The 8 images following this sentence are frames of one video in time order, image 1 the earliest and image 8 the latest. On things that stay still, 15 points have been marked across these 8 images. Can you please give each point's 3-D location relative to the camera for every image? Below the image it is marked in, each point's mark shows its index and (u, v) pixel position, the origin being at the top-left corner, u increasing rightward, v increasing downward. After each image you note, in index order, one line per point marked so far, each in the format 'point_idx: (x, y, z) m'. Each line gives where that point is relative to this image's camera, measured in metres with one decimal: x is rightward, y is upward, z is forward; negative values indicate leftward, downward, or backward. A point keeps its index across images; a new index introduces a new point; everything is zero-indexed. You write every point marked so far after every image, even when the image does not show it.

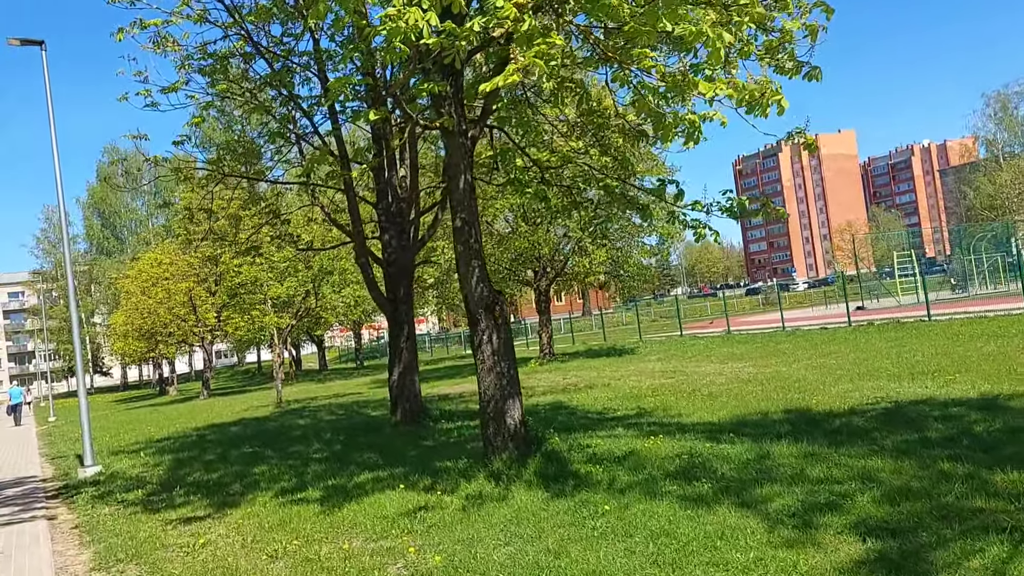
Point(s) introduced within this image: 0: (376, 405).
0: (-2.7, -2.4, +17.5) m
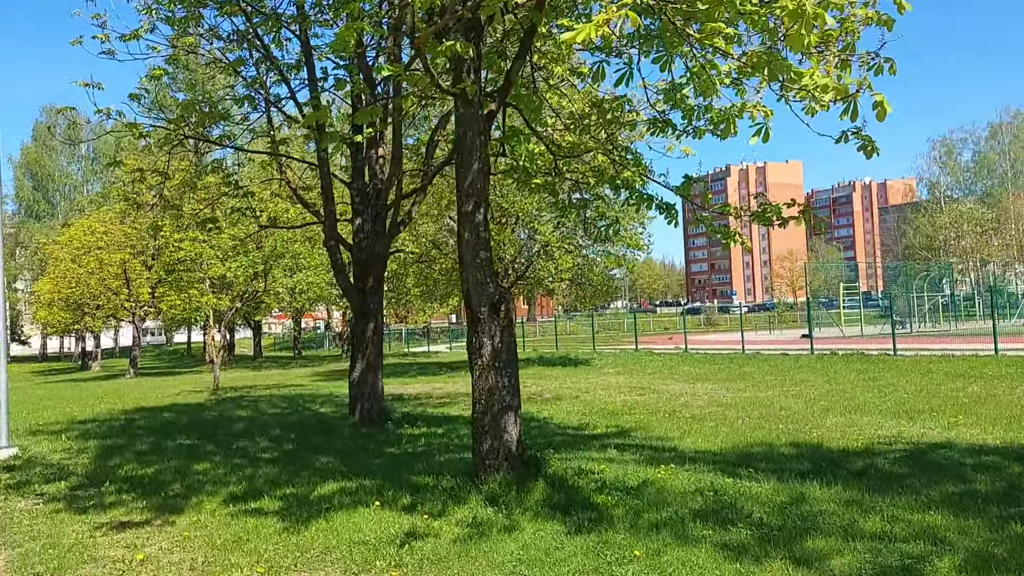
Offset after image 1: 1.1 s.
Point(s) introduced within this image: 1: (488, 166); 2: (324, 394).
0: (-3.5, -2.2, +16.4) m
1: (-0.2, +0.9, +6.5) m
2: (-4.1, -2.3, +19.3) m
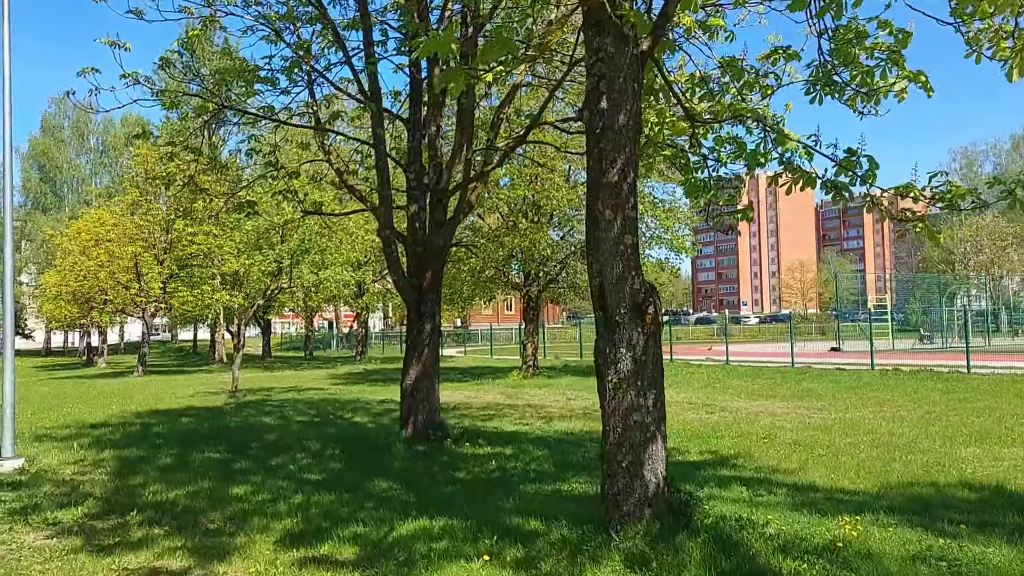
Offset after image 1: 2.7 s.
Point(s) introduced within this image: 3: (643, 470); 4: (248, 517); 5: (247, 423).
0: (-2.6, -2.1, +15.0) m
1: (+0.7, +0.9, +5.1) m
2: (-3.3, -2.3, +17.9) m
3: (+0.8, -1.1, +5.1) m
4: (-2.0, -1.7, +6.6) m
5: (-4.1, -2.1, +13.5) m
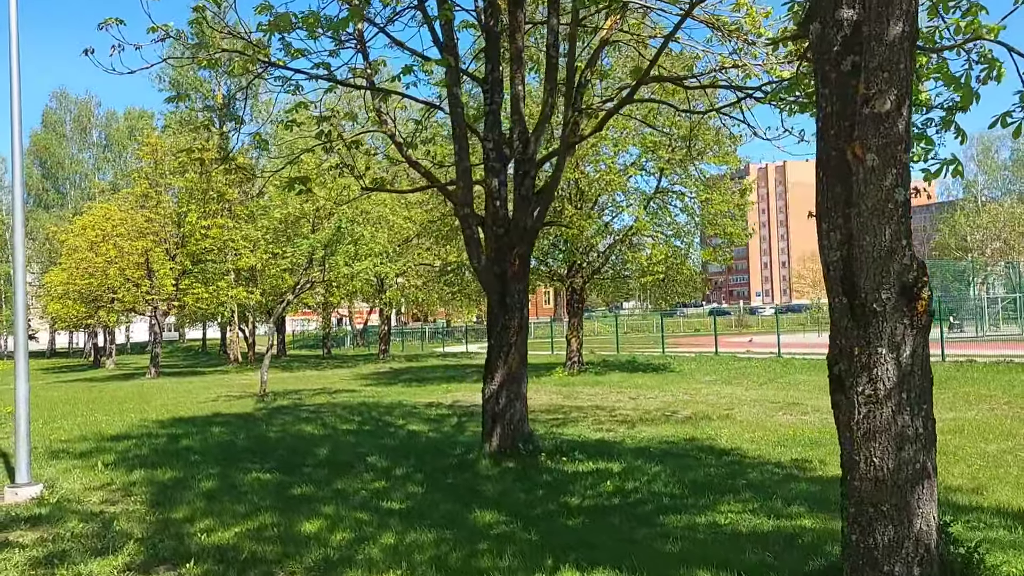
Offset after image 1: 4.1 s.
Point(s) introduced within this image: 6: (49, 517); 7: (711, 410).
0: (-1.6, -2.0, +13.6) m
1: (+1.6, +1.0, +3.6) m
2: (-2.3, -2.2, +16.5) m
3: (+1.7, -1.0, +3.7) m
4: (-1.1, -1.7, +5.2) m
5: (-3.1, -2.0, +12.1) m
6: (-3.7, -1.8, +6.9) m
7: (+2.9, -1.8, +12.6) m
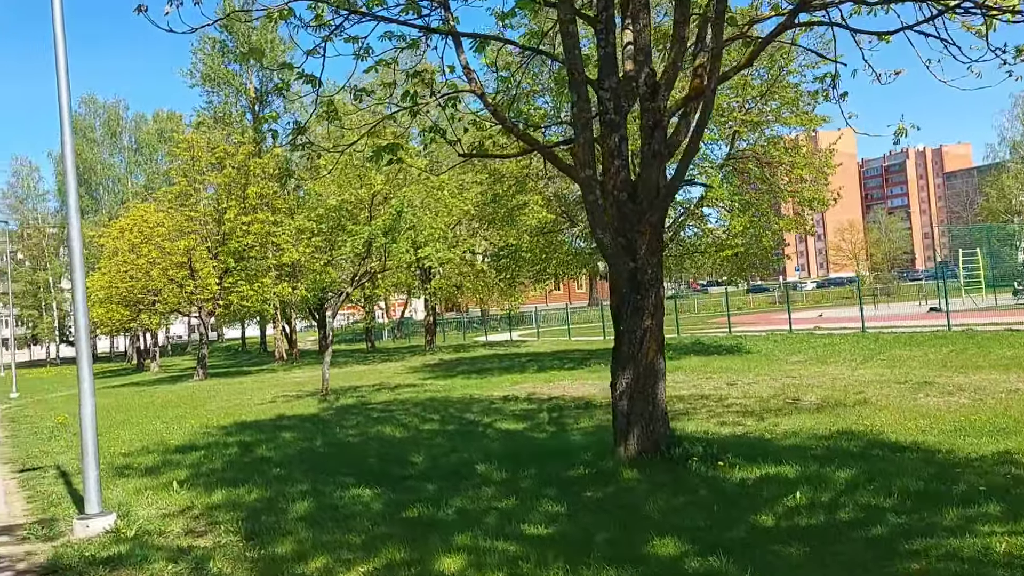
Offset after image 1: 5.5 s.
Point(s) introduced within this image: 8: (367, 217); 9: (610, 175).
0: (-0.3, -1.8, +12.4) m
1: (+2.5, +1.2, +2.3) m
2: (-0.8, -1.9, +15.3) m
3: (+2.7, -0.8, +2.4) m
4: (0.0, -1.5, +4.0) m
5: (-1.8, -1.9, +11.0) m
6: (-2.5, -1.8, +5.8) m
7: (+4.2, -1.4, +11.2) m
8: (-3.0, +1.5, +18.4) m
9: (+0.8, +0.9, +7.3) m
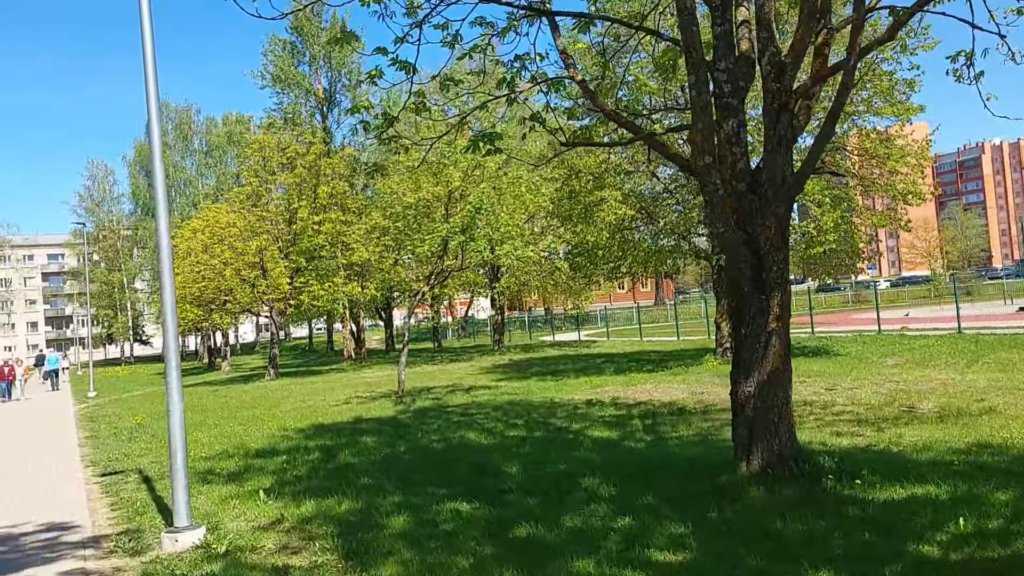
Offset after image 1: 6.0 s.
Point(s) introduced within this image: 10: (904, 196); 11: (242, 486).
0: (+0.9, -1.8, +11.8) m
1: (+3.0, +1.2, +1.6) m
2: (+0.6, -1.9, +14.8) m
3: (+3.2, -0.8, +1.6) m
4: (+0.6, -1.5, +3.4) m
5: (-0.7, -1.9, +10.5) m
6: (-1.8, -1.8, +5.4) m
7: (+5.3, -1.4, +10.3) m
8: (-1.4, +1.5, +18.0) m
9: (+1.7, +0.9, +6.7) m
10: (+8.6, +2.0, +19.3) m
11: (-2.7, -2.0, +8.7) m
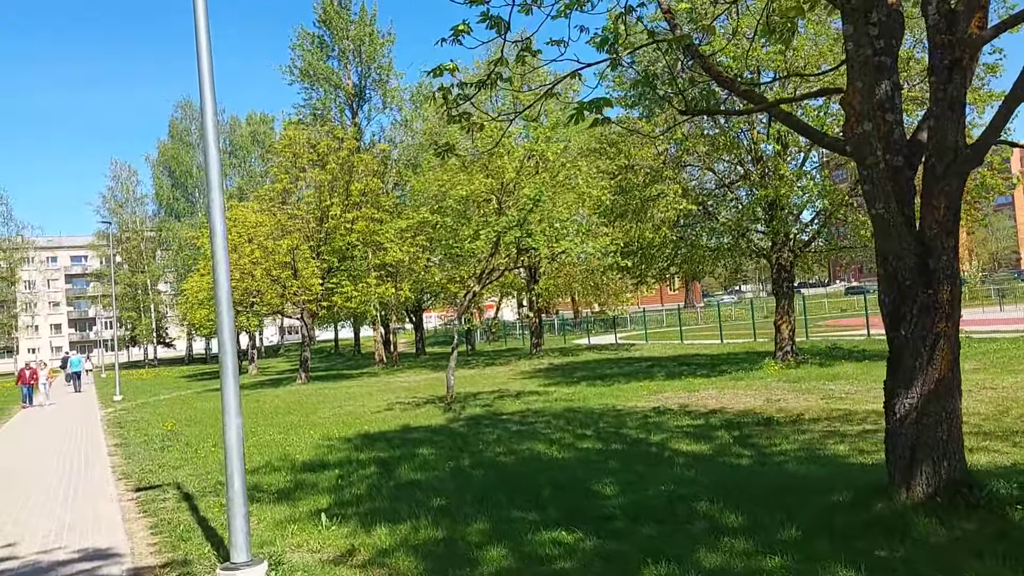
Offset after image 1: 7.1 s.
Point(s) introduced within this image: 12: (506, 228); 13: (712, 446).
0: (+1.7, -1.8, +10.8) m
1: (+3.7, +1.3, +0.5) m
2: (+1.5, -1.9, +13.7) m
3: (+3.8, -0.7, +0.5) m
4: (+1.3, -1.5, +2.4) m
5: (+0.1, -1.8, +9.5) m
6: (-1.1, -1.7, +4.4) m
7: (+6.1, -1.3, +9.2) m
8: (-0.4, +1.5, +17.0) m
9: (+2.4, +1.0, +5.7) m
10: (+9.6, +2.0, +18.1) m
11: (-1.9, -1.9, +7.7) m
12: (-0.1, +1.1, +16.4) m
13: (+2.1, -1.7, +9.3) m
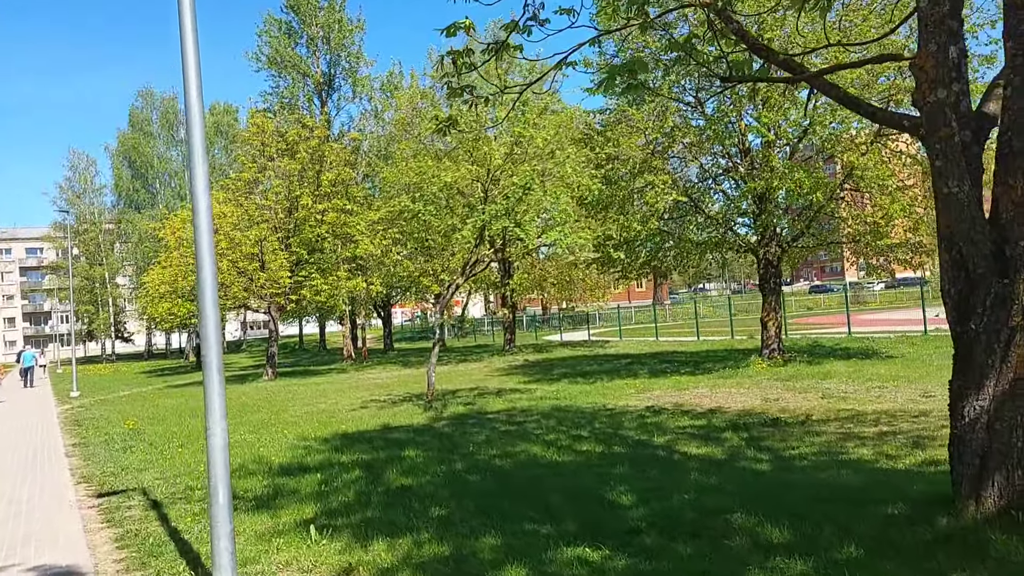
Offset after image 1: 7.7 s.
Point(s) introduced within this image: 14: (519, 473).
0: (+1.7, -1.7, +10.2) m
1: (+4.0, +1.3, 0.0) m
2: (+1.3, -1.8, +13.1) m
3: (+4.2, -0.7, 0.0) m
4: (+1.6, -1.4, +1.7) m
5: (+0.1, -1.7, +8.8) m
6: (-0.9, -1.6, +3.7) m
7: (+6.1, -1.3, +8.8) m
8: (-0.7, +1.7, +16.3) m
9: (+2.6, +1.1, +5.1) m
10: (+9.3, +2.1, +17.8) m
11: (-1.9, -1.8, +6.9) m
12: (-0.4, +1.3, +15.7) m
13: (+2.0, -1.6, +8.7) m
14: (+0.1, -1.7, +8.0) m
